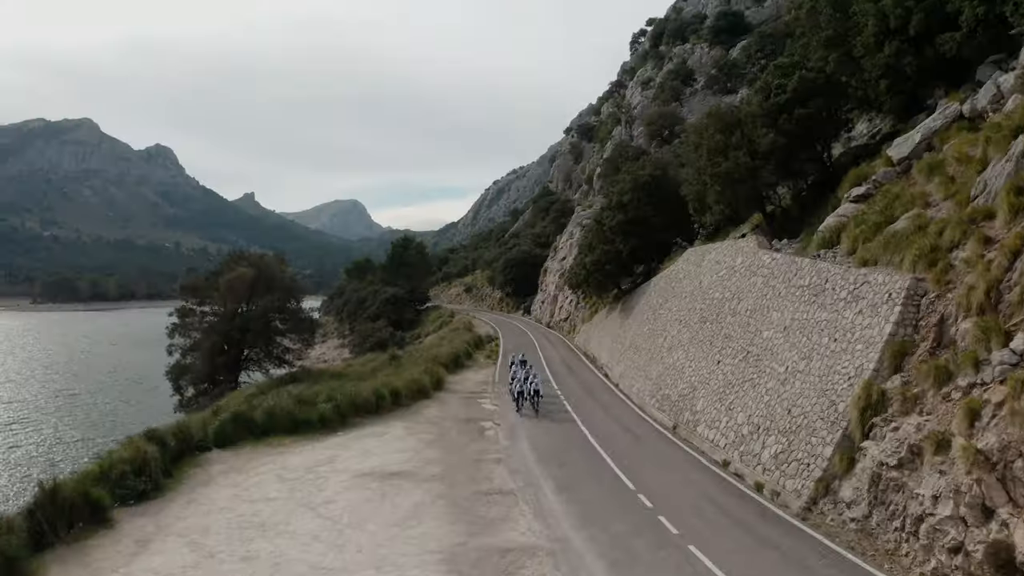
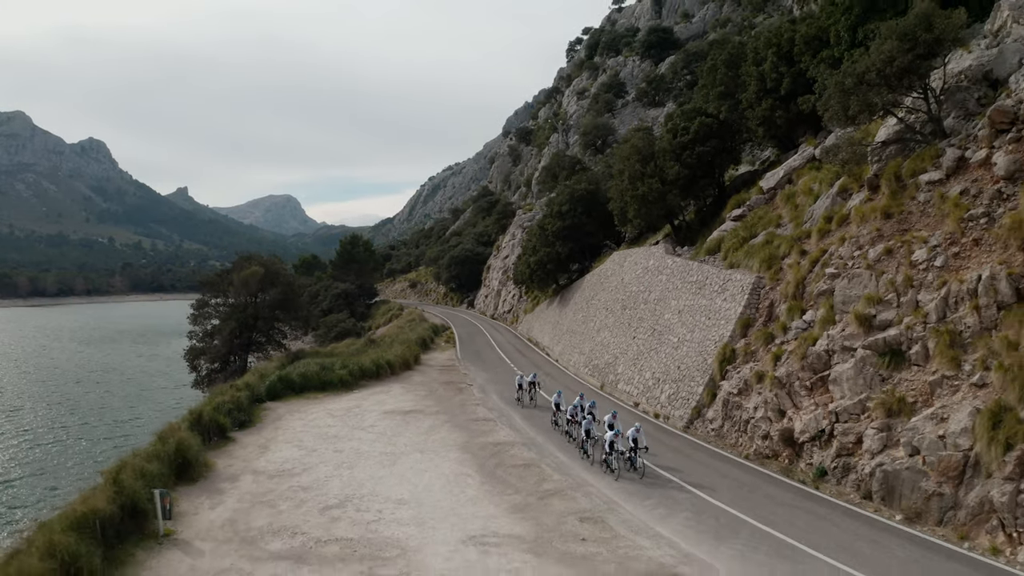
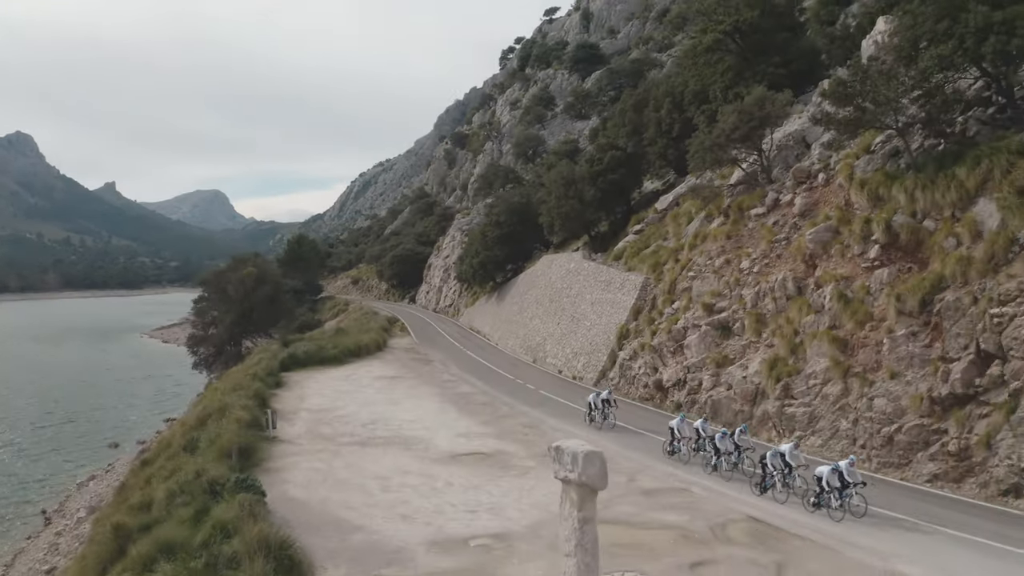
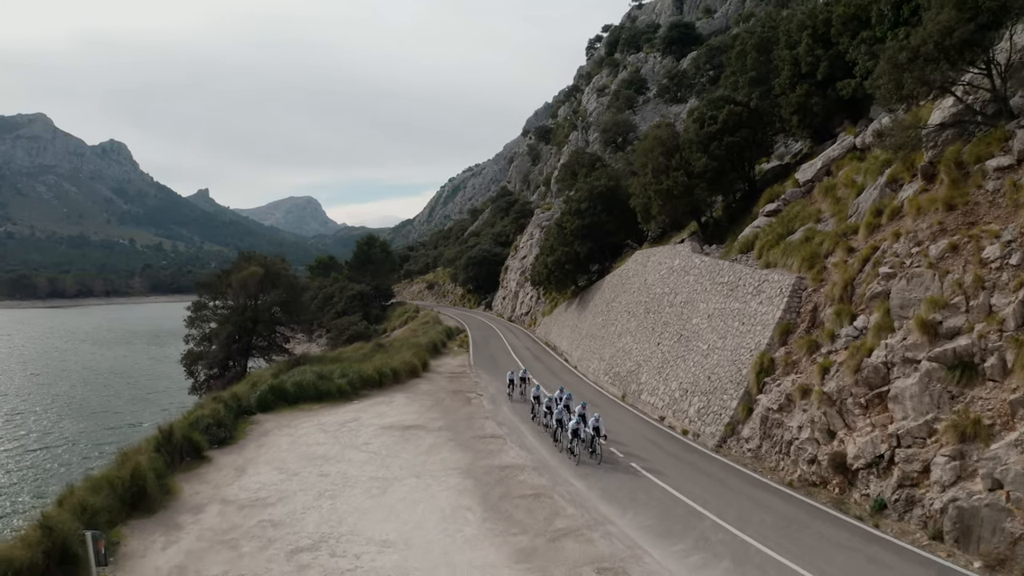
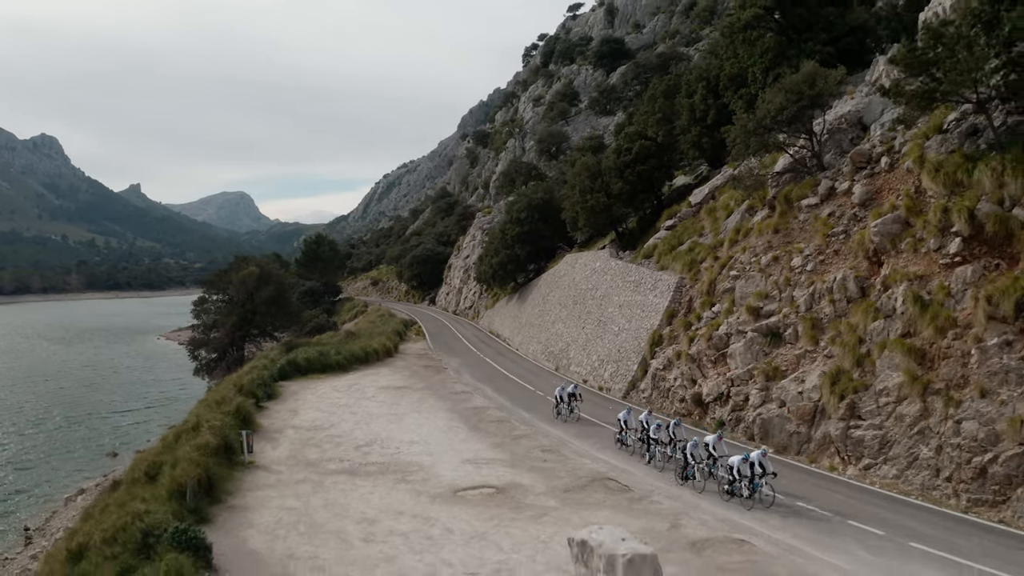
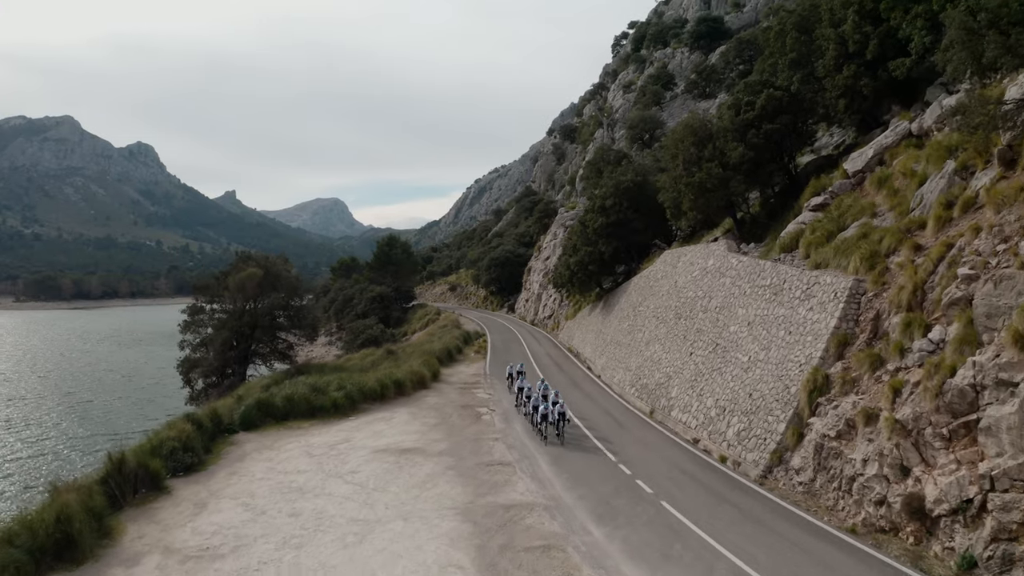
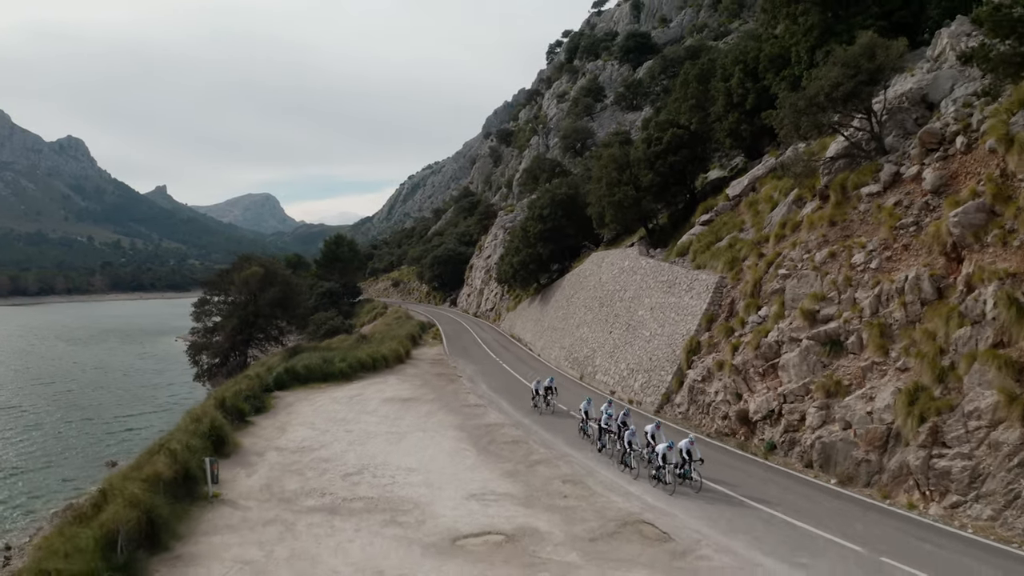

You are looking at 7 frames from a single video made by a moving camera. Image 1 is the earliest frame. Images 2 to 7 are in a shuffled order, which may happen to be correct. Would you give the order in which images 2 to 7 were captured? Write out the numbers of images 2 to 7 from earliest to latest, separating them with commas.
6, 4, 2, 7, 5, 3
